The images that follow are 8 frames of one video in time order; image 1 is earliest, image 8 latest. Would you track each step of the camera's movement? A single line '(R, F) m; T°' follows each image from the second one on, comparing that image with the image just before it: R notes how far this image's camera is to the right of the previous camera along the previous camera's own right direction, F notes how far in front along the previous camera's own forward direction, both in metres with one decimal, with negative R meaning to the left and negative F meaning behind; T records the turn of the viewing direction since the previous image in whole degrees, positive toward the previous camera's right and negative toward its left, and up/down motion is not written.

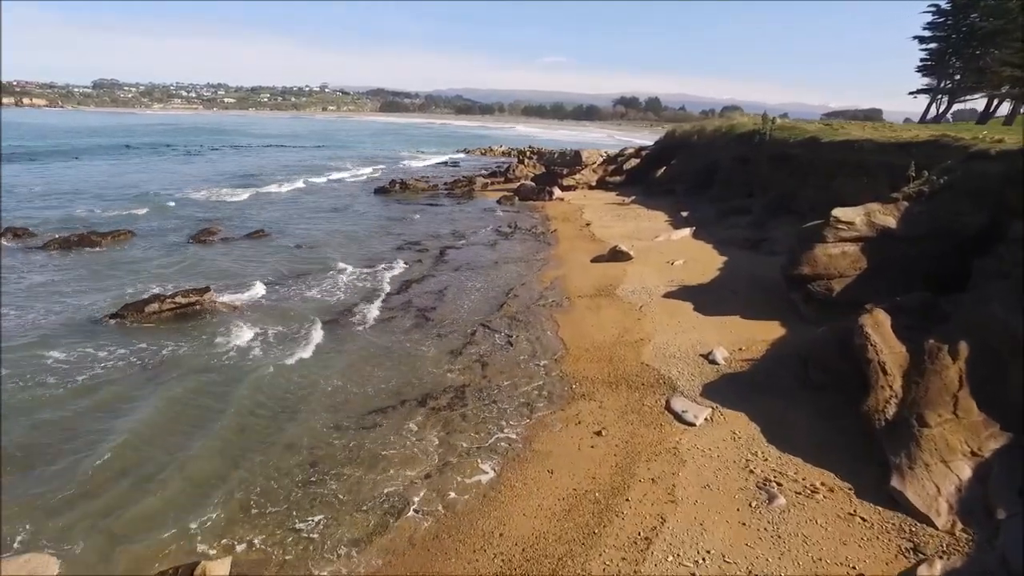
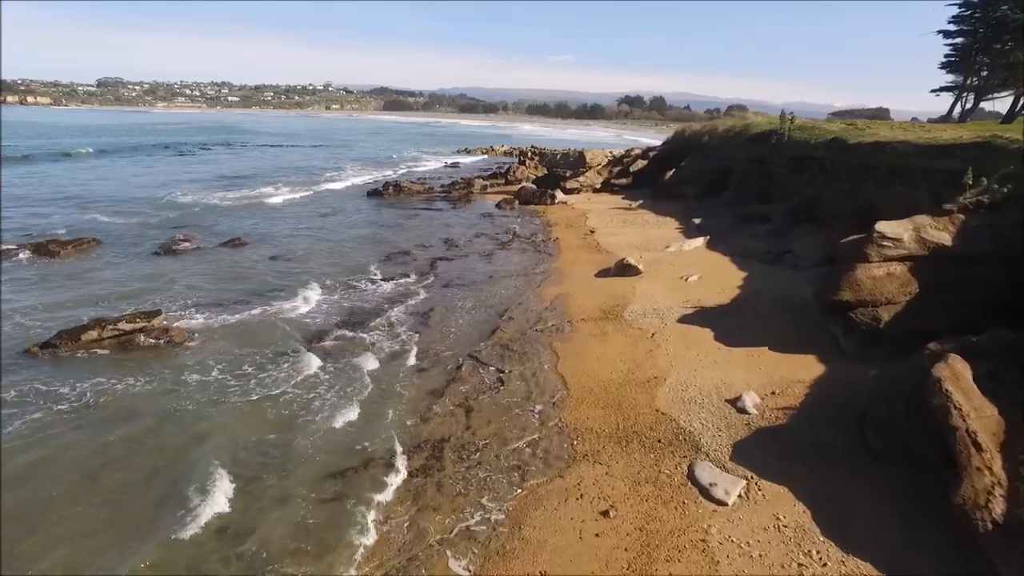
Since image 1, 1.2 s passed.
(+0.2, +2.2) m; 0°
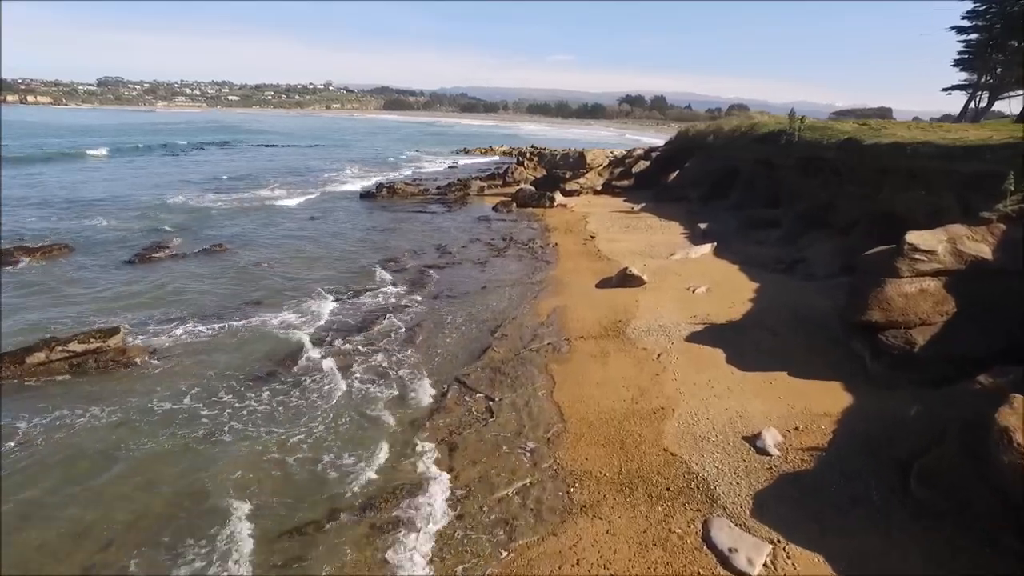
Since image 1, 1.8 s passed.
(+0.1, +1.4) m; 0°
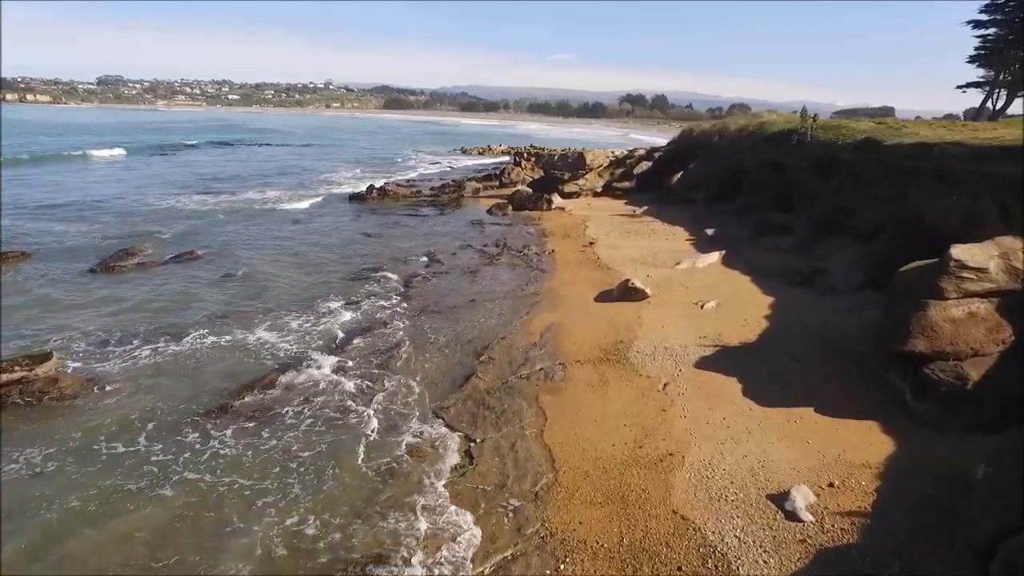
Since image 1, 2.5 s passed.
(+0.2, +1.7) m; 0°
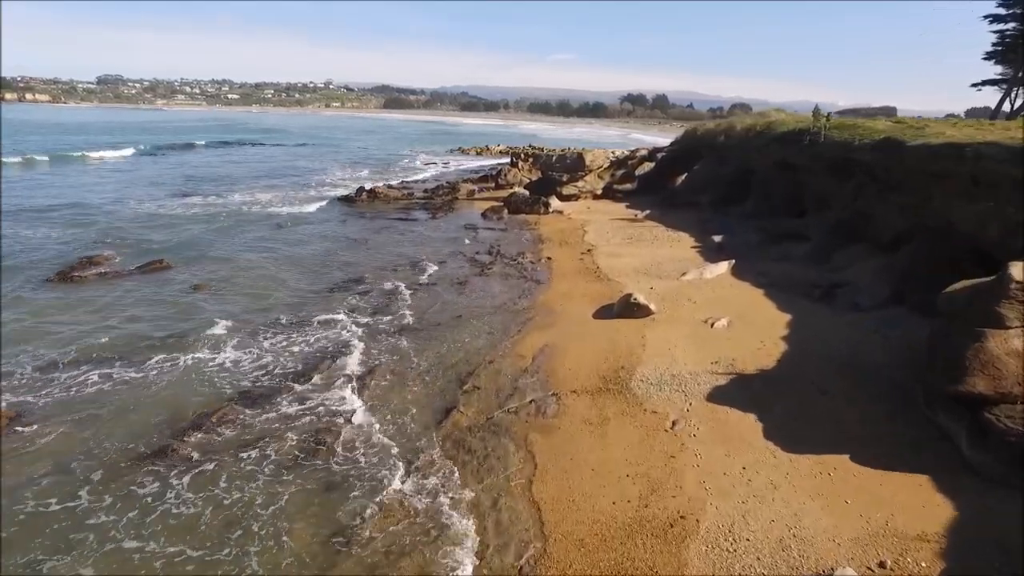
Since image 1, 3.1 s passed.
(+0.2, +1.6) m; 0°
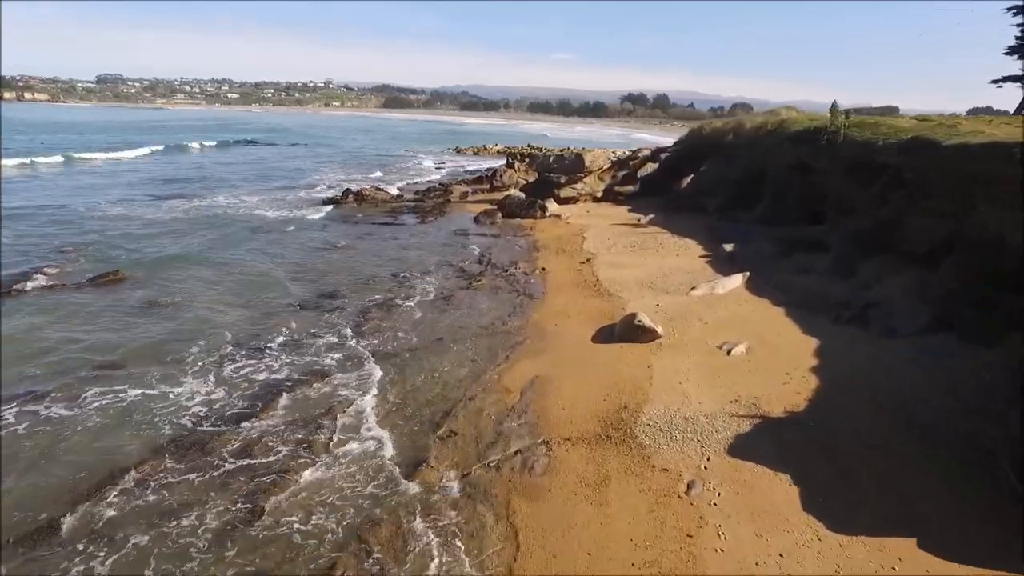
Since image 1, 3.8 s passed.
(+0.2, +1.9) m; 0°
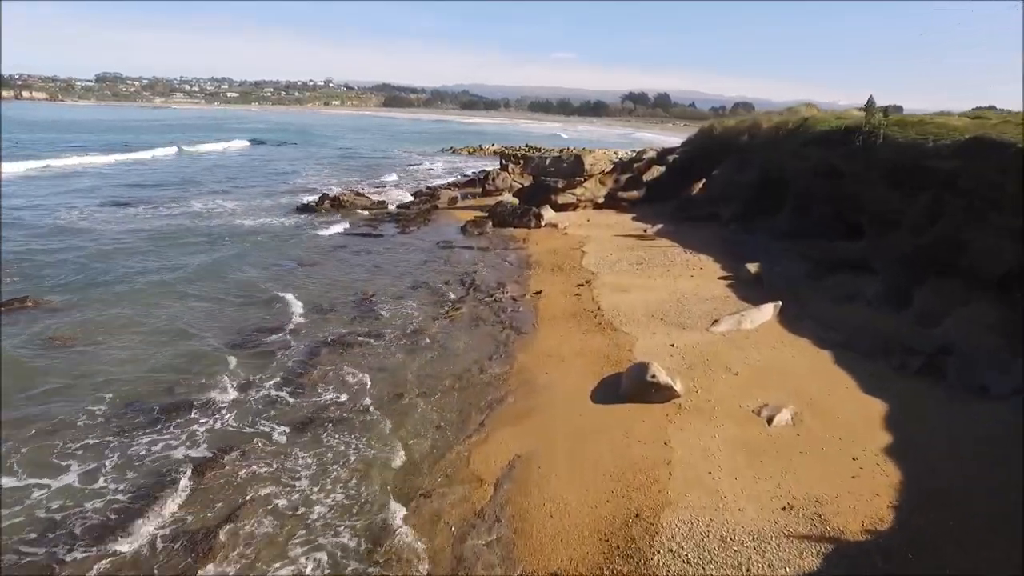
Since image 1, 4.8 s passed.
(+0.3, +3.1) m; 0°
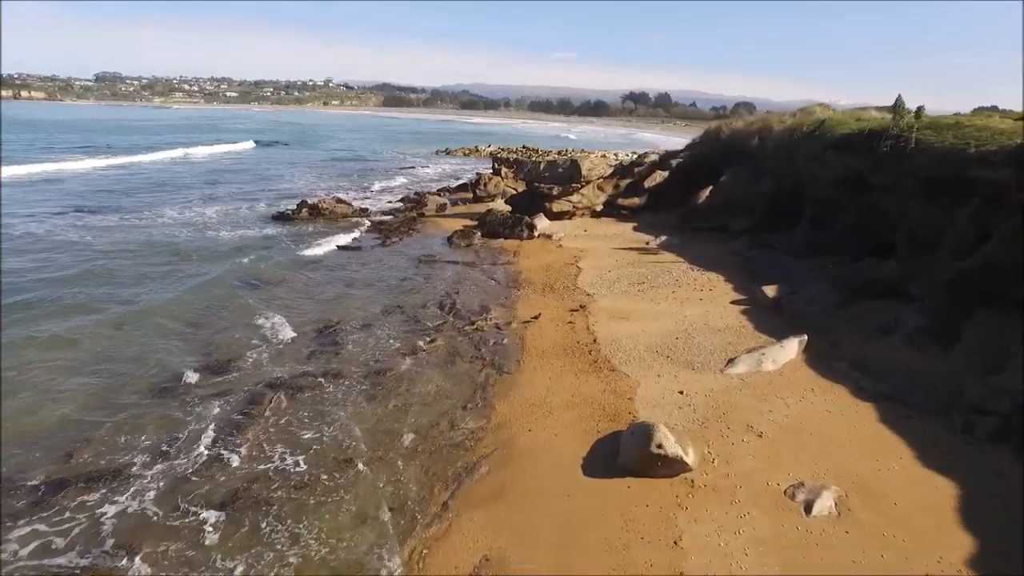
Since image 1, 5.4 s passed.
(+0.3, +2.1) m; 0°
